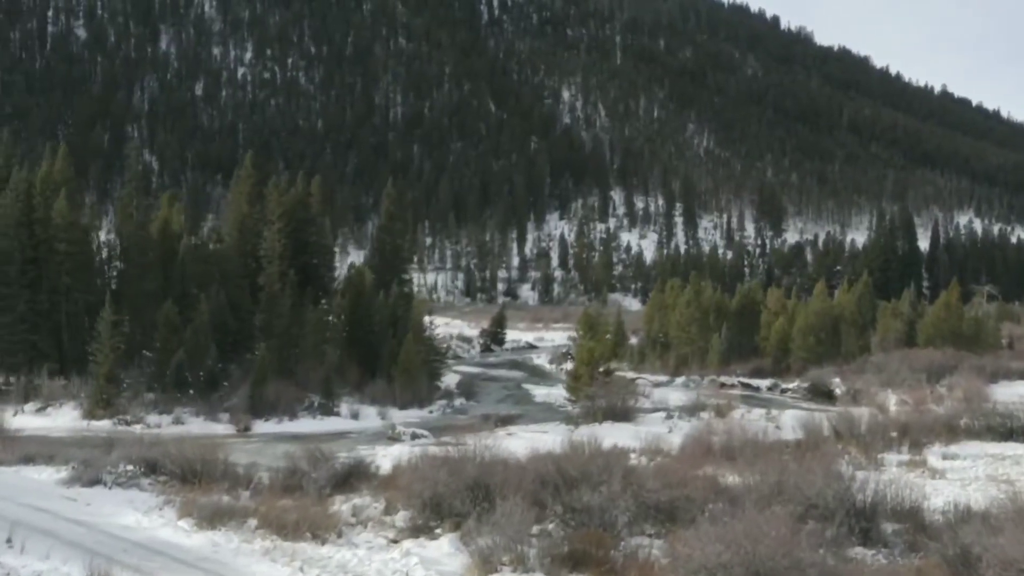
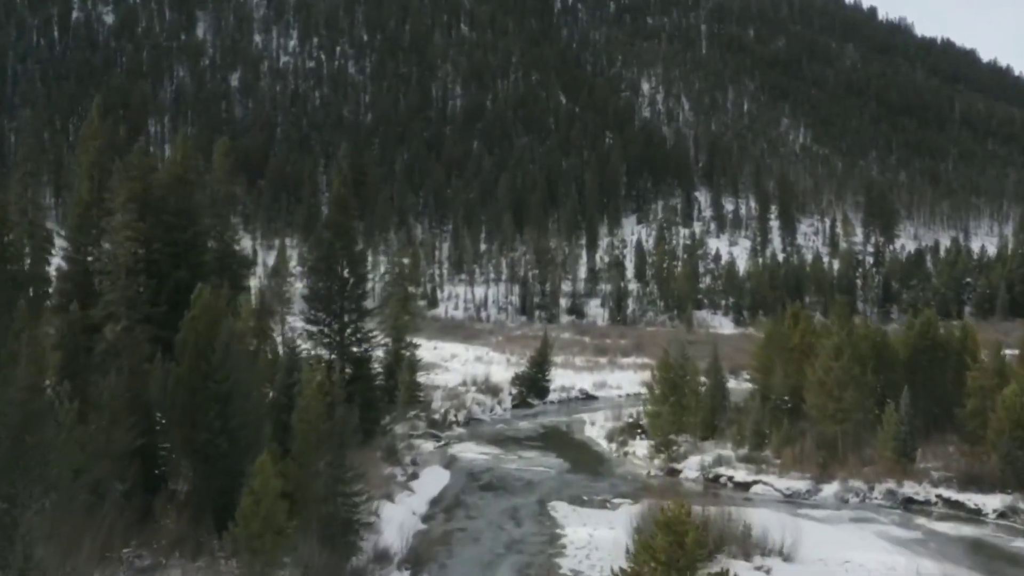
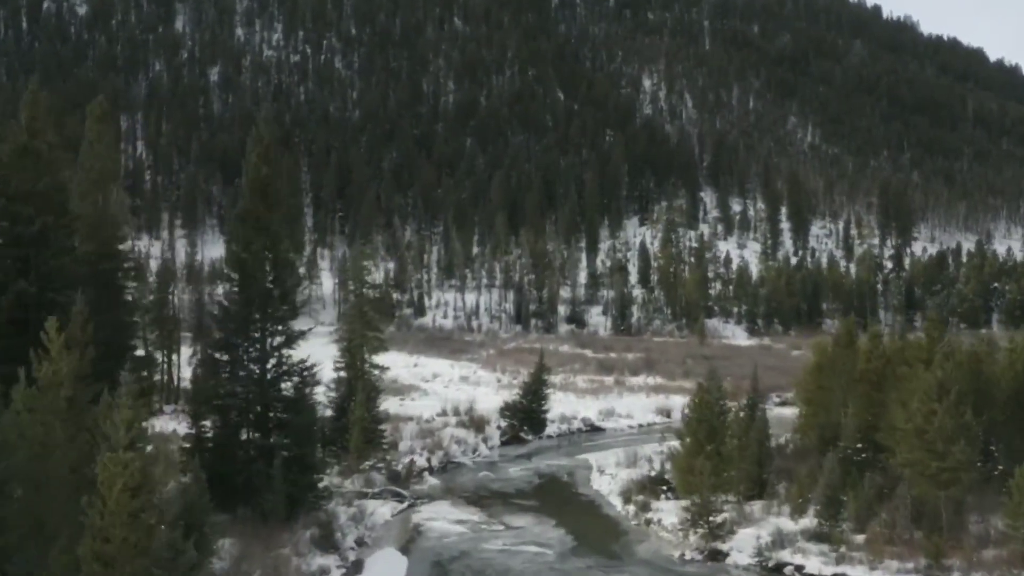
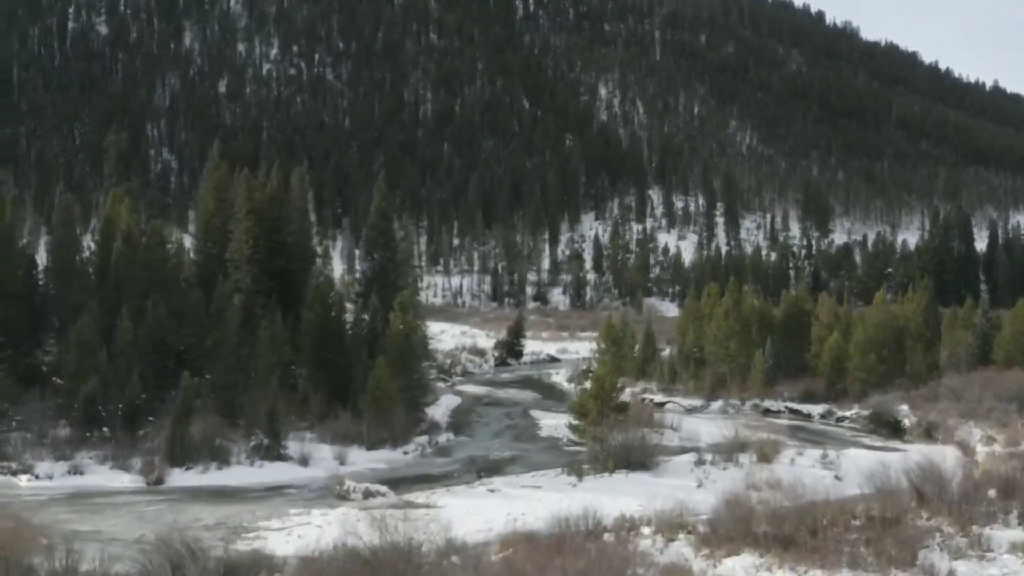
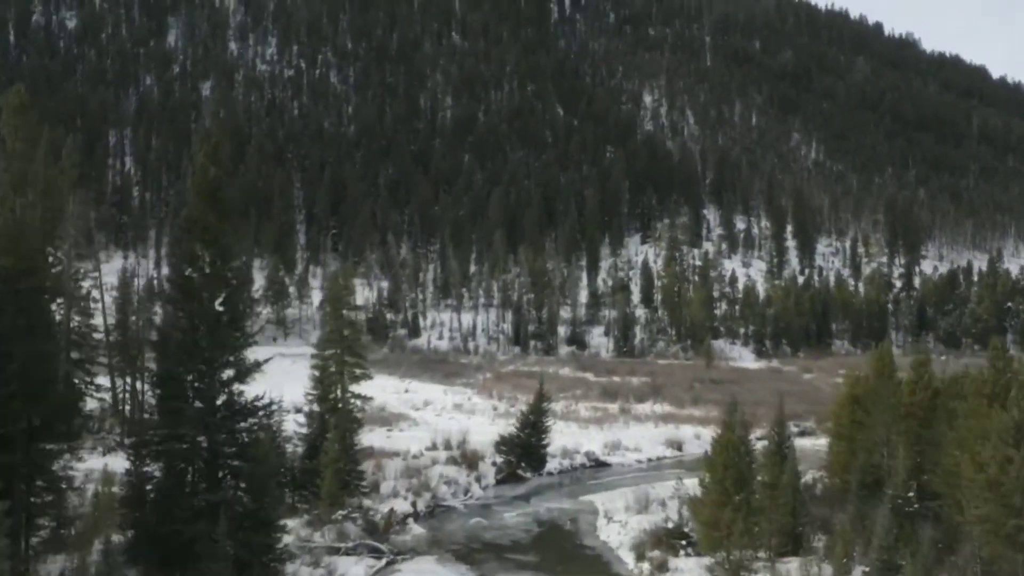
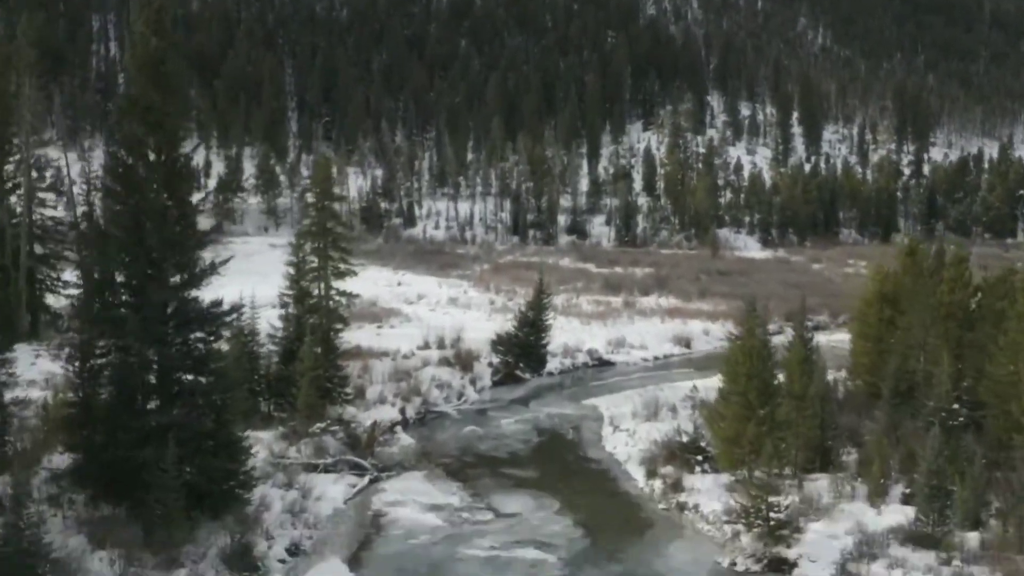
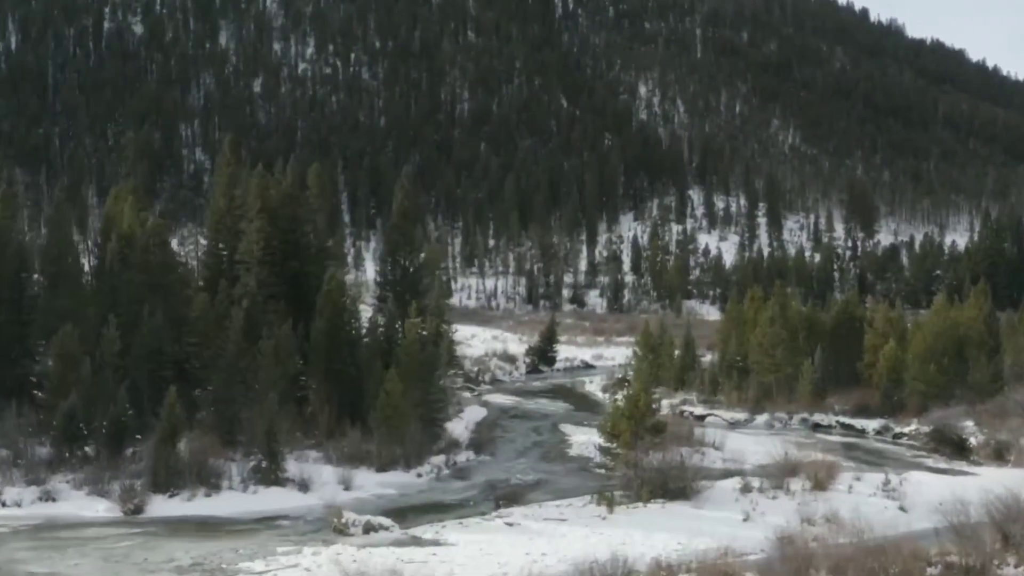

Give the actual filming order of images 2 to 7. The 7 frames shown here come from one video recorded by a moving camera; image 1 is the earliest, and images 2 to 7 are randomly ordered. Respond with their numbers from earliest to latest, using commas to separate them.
4, 7, 2, 3, 5, 6
